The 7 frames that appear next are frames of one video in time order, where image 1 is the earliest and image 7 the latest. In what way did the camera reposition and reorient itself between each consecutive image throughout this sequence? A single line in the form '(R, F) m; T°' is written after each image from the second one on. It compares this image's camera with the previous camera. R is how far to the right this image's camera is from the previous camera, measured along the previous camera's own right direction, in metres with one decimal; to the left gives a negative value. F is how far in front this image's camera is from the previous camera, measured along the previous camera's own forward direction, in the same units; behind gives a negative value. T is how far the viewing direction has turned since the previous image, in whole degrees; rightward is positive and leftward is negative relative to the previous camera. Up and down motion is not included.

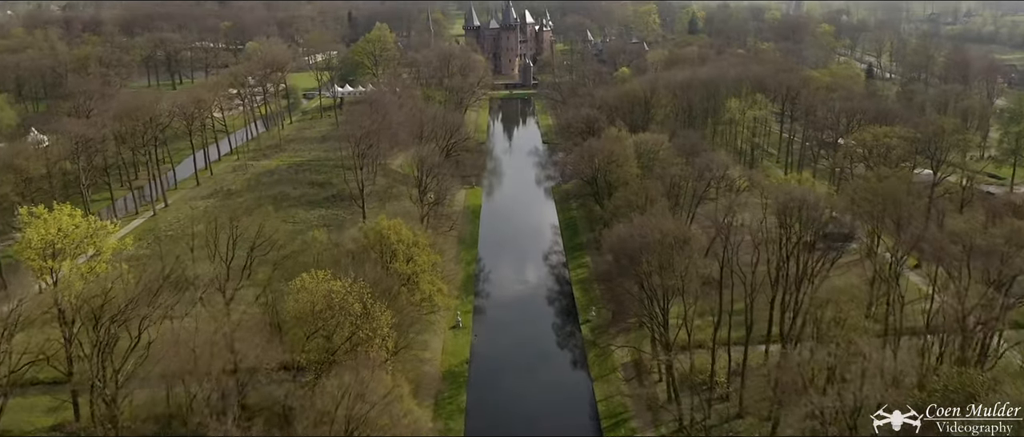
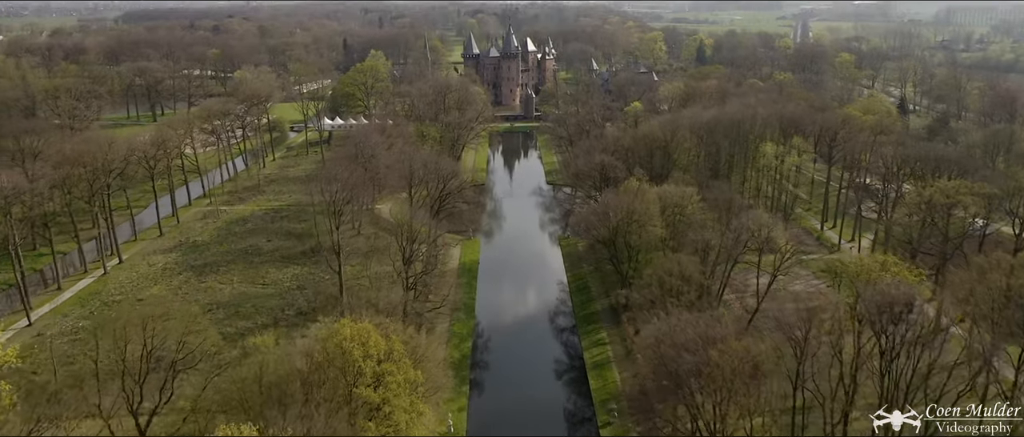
(-0.1, +5.9) m; 0°
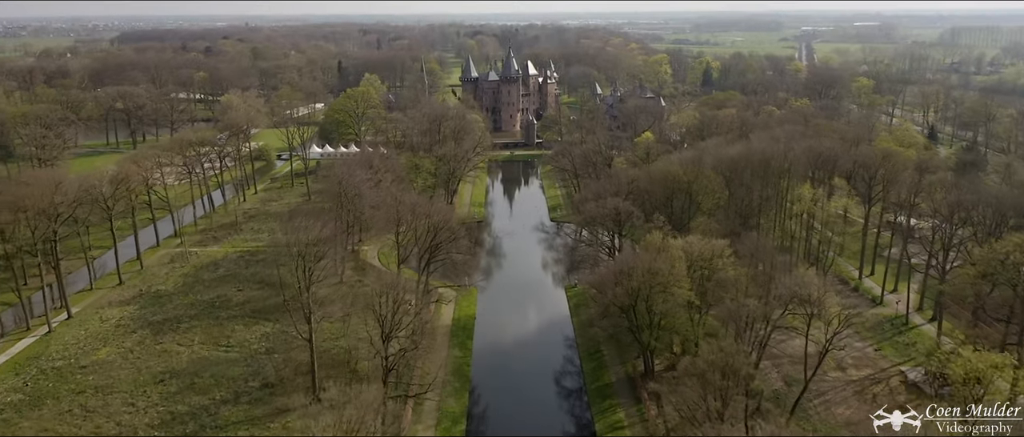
(-0.1, +5.0) m; 0°
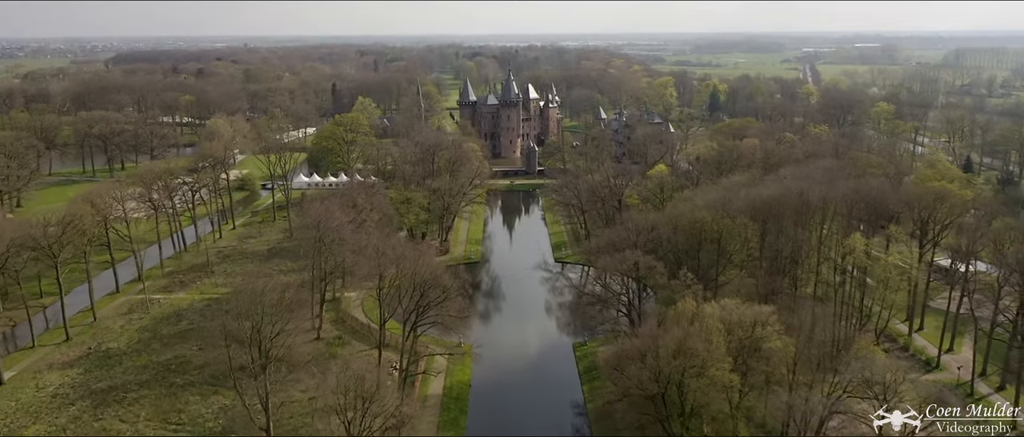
(-0.1, +5.0) m; 0°
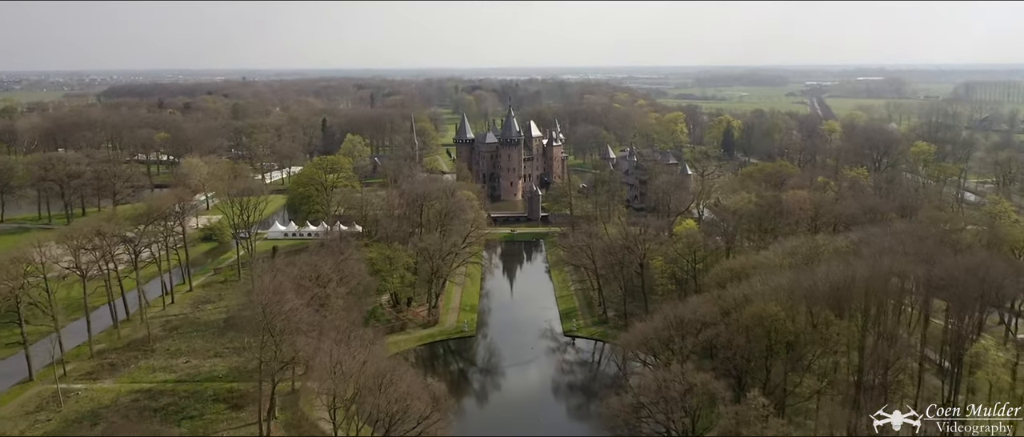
(-0.1, +7.9) m; 0°
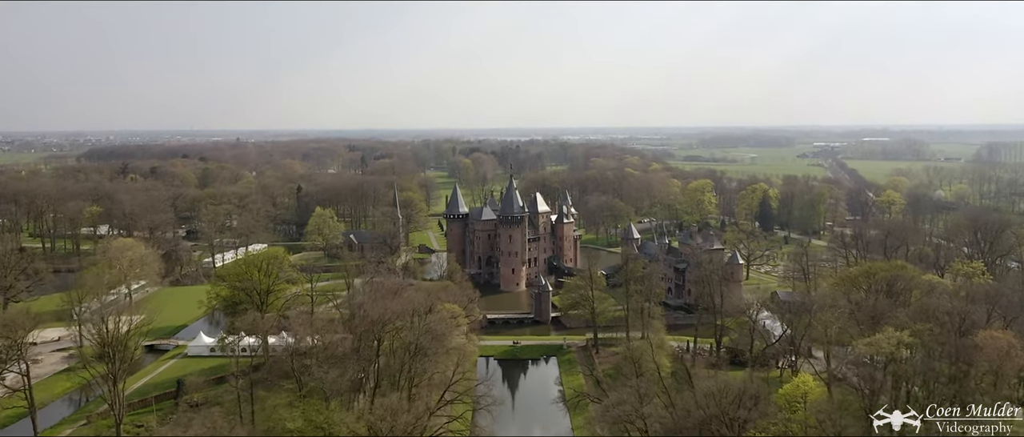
(-0.2, +15.8) m; 0°
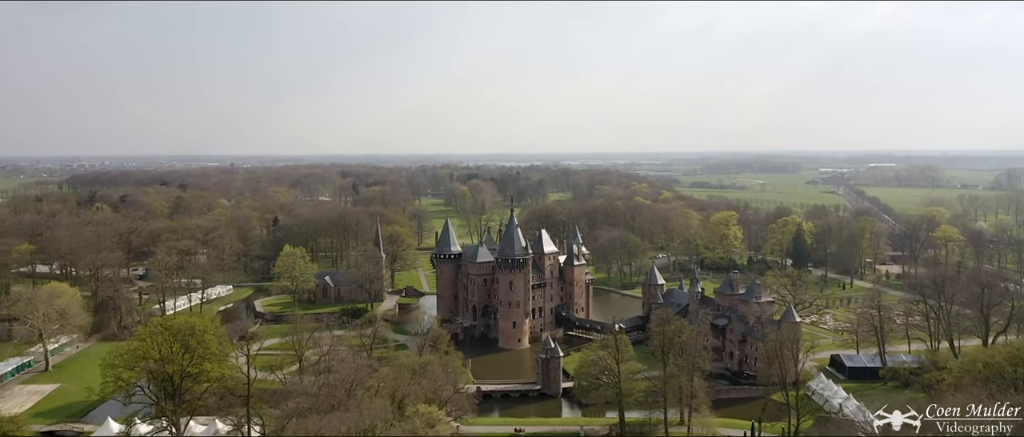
(-0.1, +11.0) m; 0°
